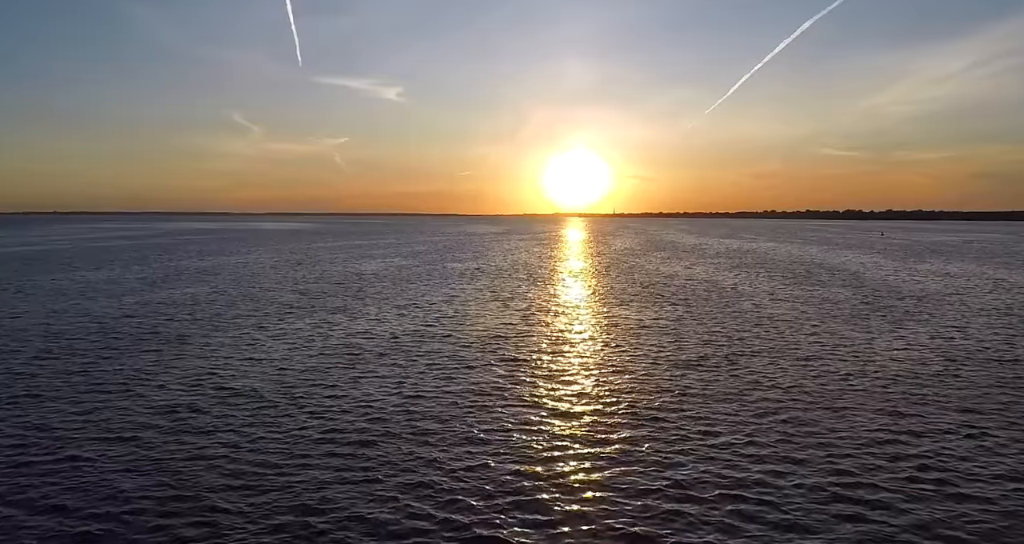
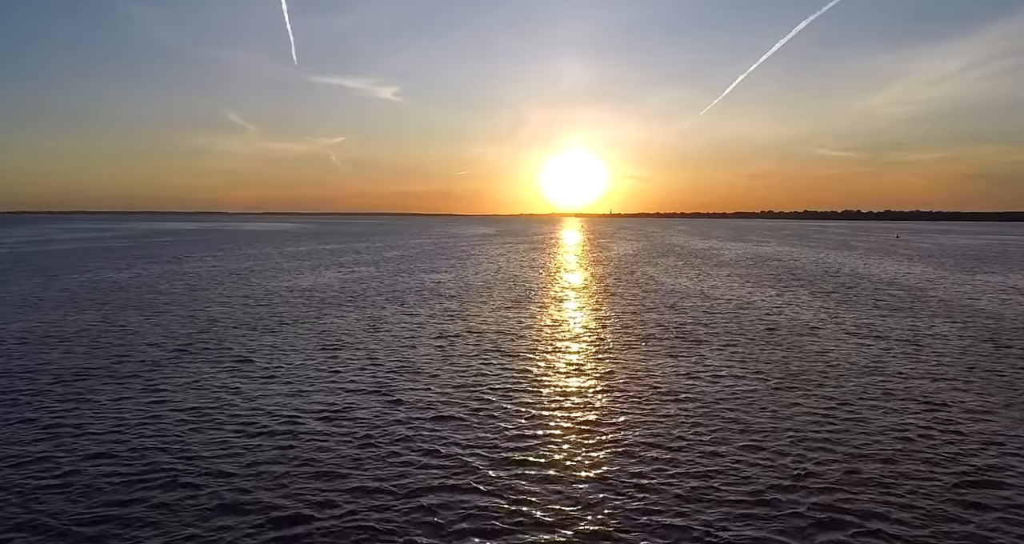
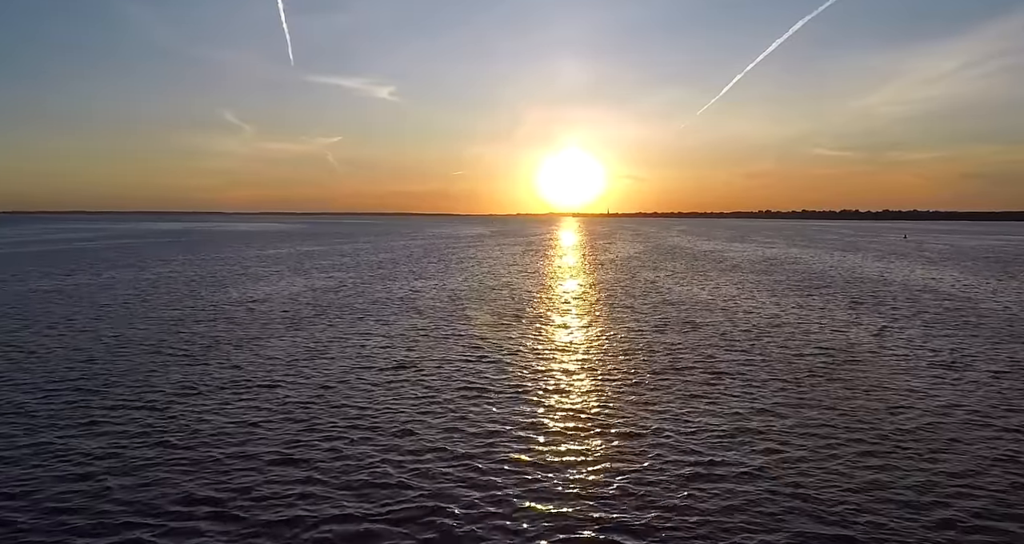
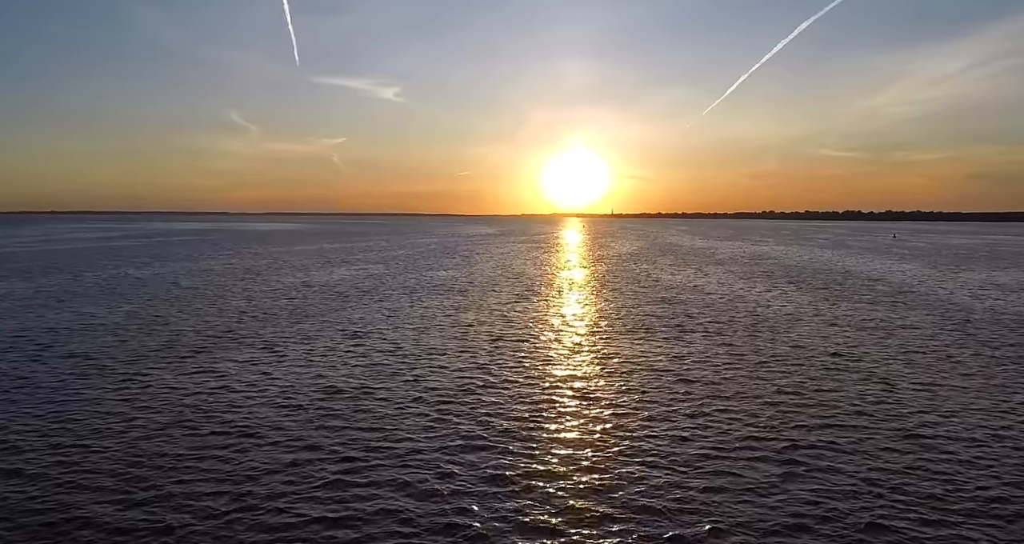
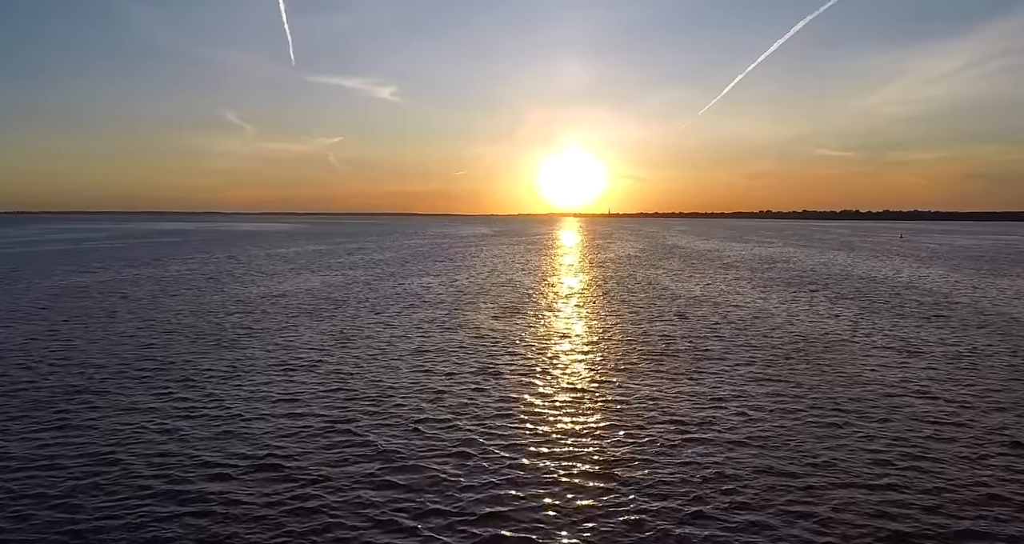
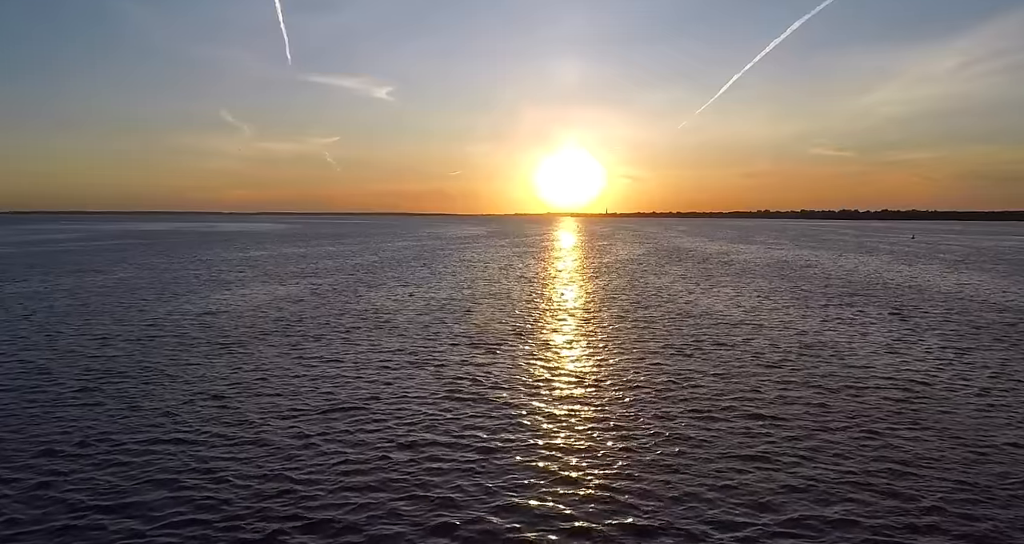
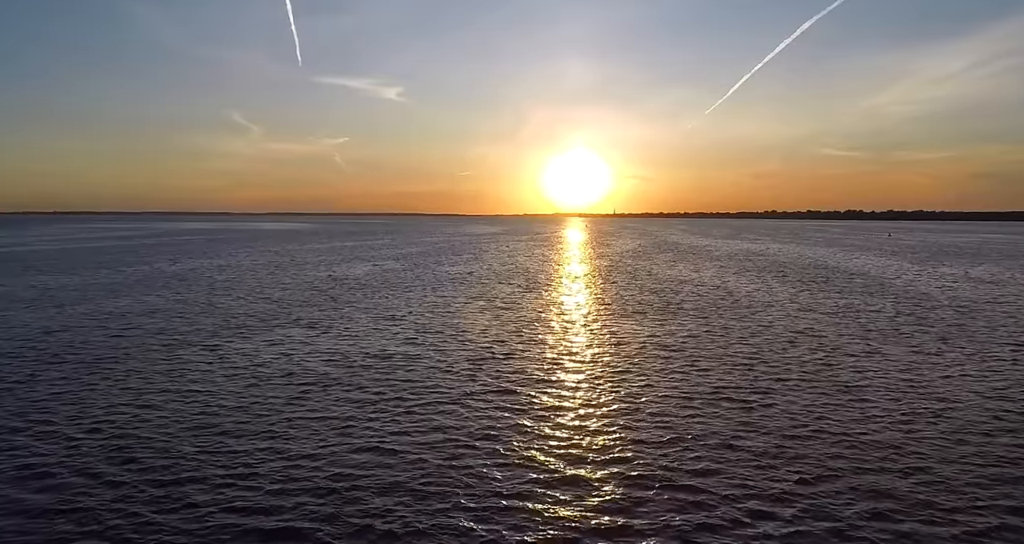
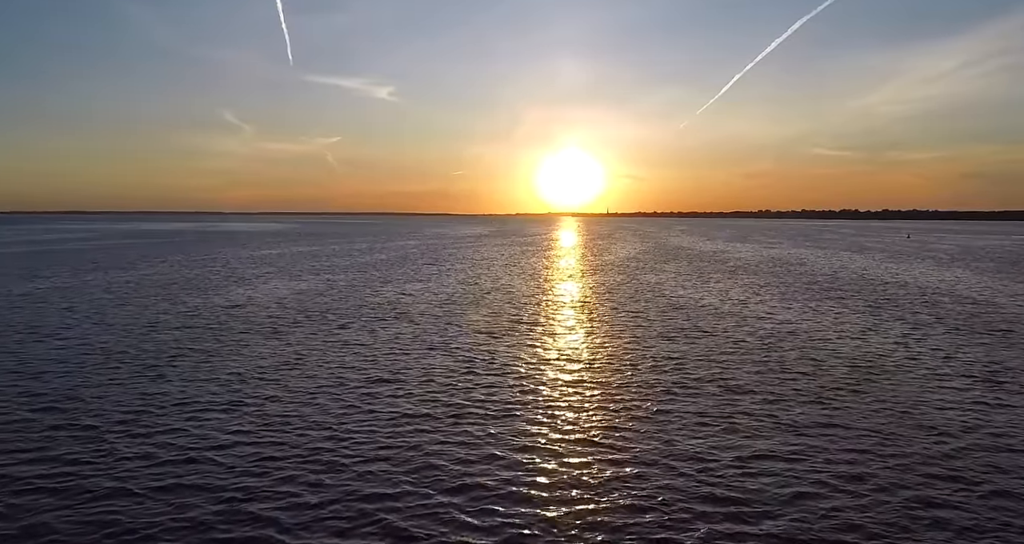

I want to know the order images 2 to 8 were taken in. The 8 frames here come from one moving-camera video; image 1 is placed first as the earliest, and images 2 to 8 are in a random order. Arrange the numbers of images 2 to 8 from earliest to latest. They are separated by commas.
7, 4, 2, 5, 3, 8, 6
